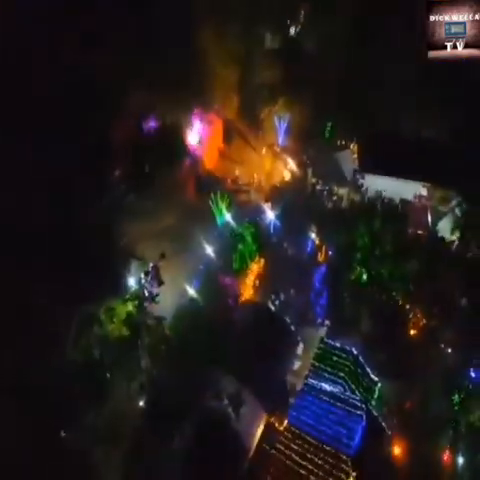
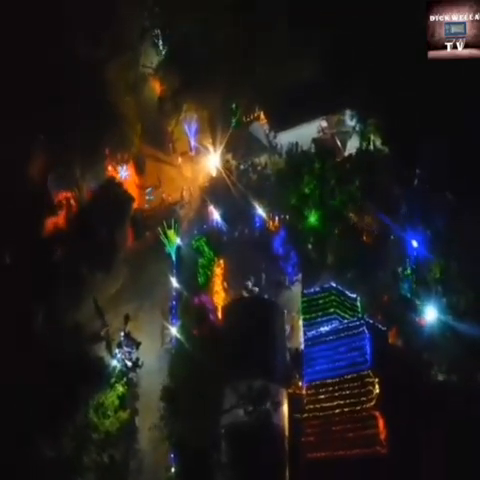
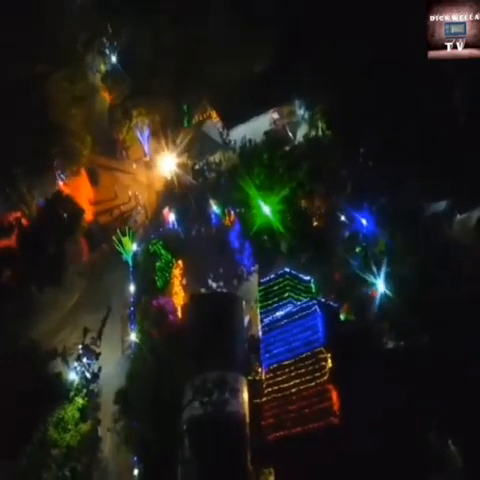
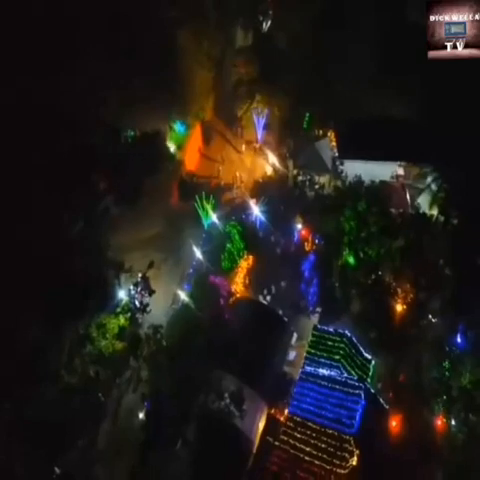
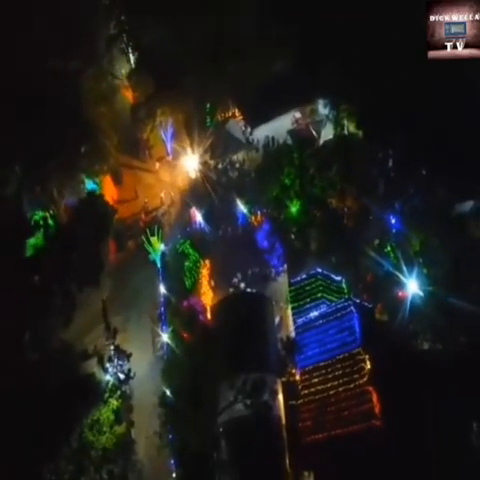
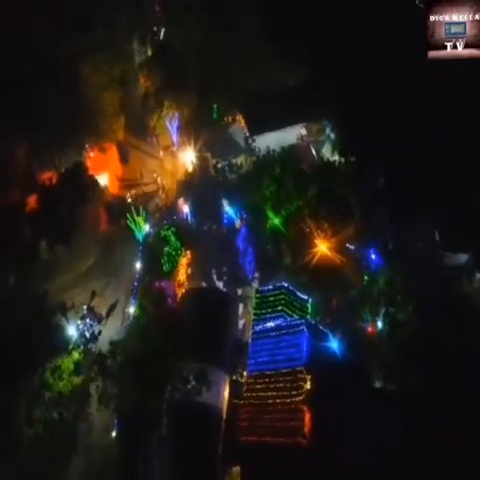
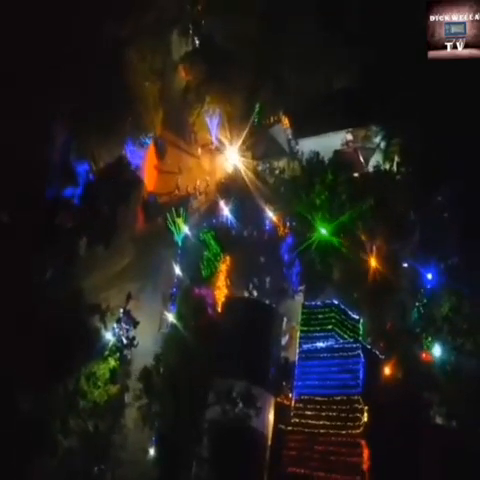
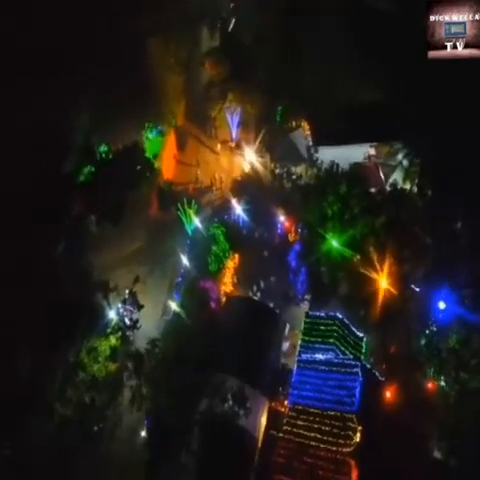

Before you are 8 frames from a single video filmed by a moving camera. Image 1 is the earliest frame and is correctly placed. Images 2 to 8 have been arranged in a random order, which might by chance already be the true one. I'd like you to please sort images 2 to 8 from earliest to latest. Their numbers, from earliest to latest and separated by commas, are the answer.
4, 8, 7, 2, 5, 3, 6
